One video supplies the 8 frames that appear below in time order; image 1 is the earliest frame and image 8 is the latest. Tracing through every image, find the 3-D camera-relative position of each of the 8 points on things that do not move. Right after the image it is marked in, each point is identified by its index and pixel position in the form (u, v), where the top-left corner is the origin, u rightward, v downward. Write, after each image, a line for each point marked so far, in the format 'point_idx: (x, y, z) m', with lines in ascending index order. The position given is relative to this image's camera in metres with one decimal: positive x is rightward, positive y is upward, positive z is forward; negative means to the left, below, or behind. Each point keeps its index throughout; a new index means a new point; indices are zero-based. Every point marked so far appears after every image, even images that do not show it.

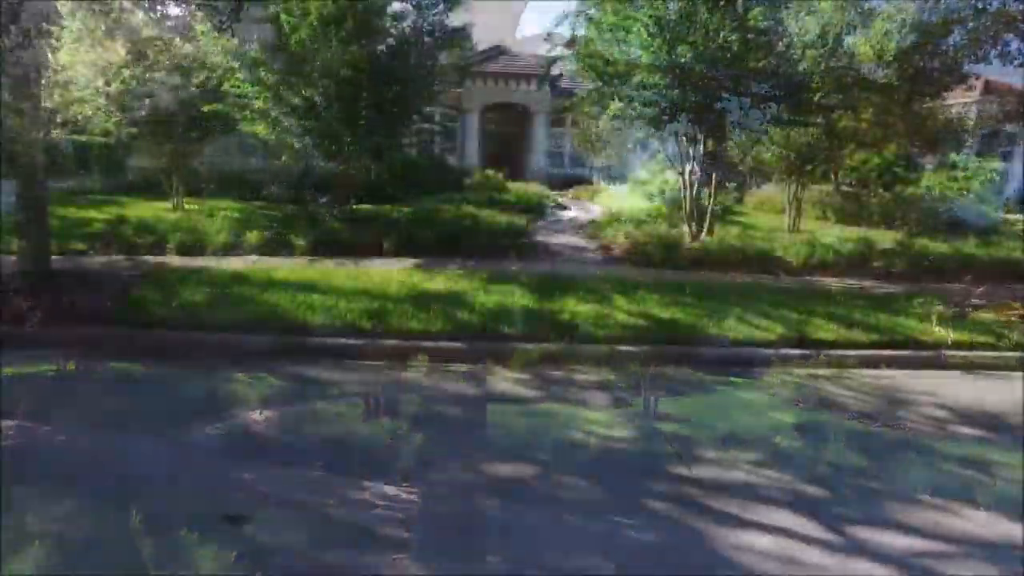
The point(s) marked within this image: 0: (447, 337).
0: (-0.6, -0.4, +6.0) m
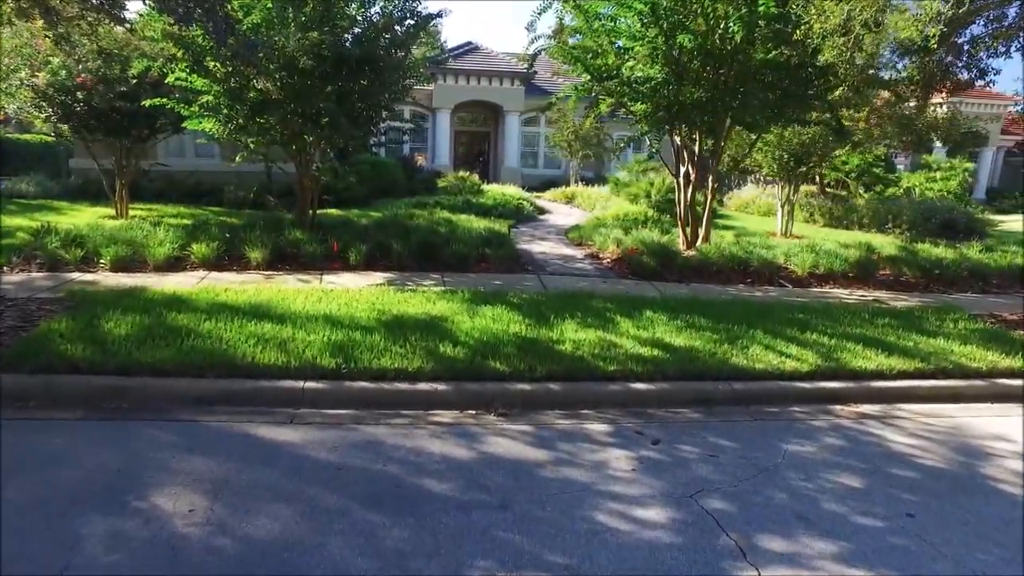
0: (-0.6, -0.7, +5.0) m
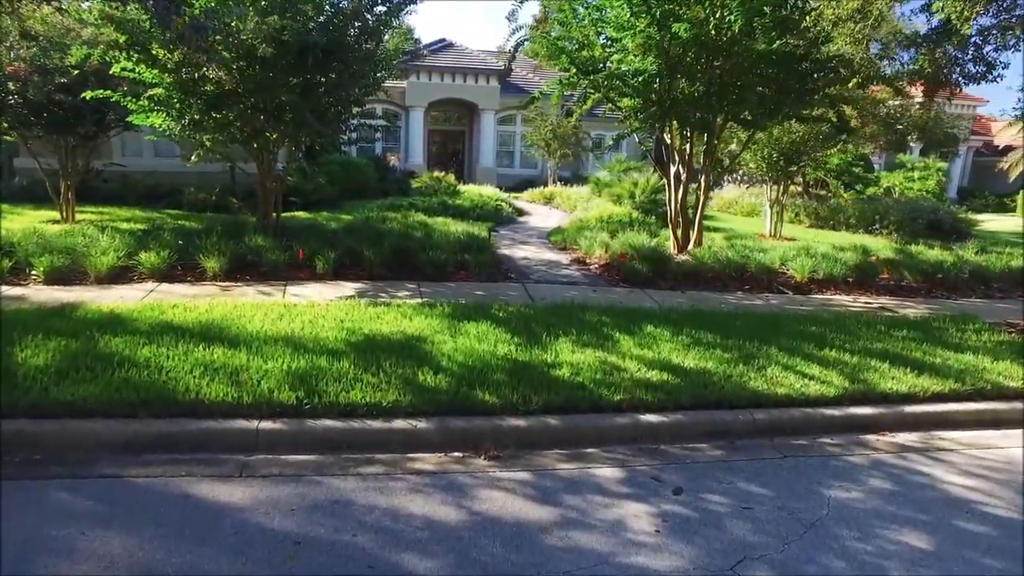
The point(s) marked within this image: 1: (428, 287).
0: (-0.7, -0.8, +4.3) m
1: (-1.0, 0.0, +7.9) m
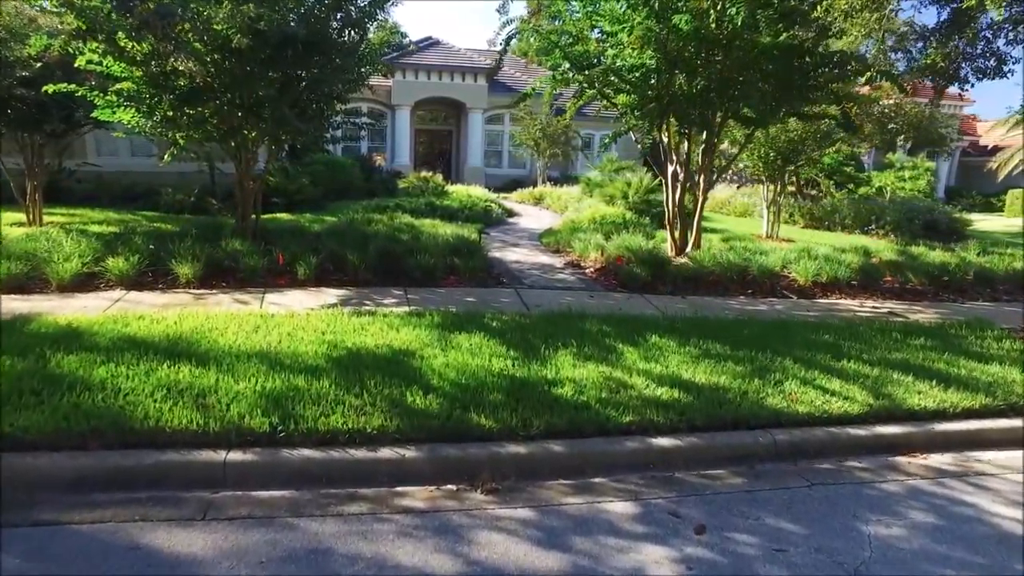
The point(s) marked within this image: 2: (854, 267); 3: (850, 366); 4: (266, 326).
0: (-0.7, -0.9, +3.8) m
1: (-1.1, -0.1, +7.5) m
2: (+4.7, +0.3, +9.4) m
3: (+2.6, -0.6, +5.3) m
4: (-2.0, -0.3, +5.6) m
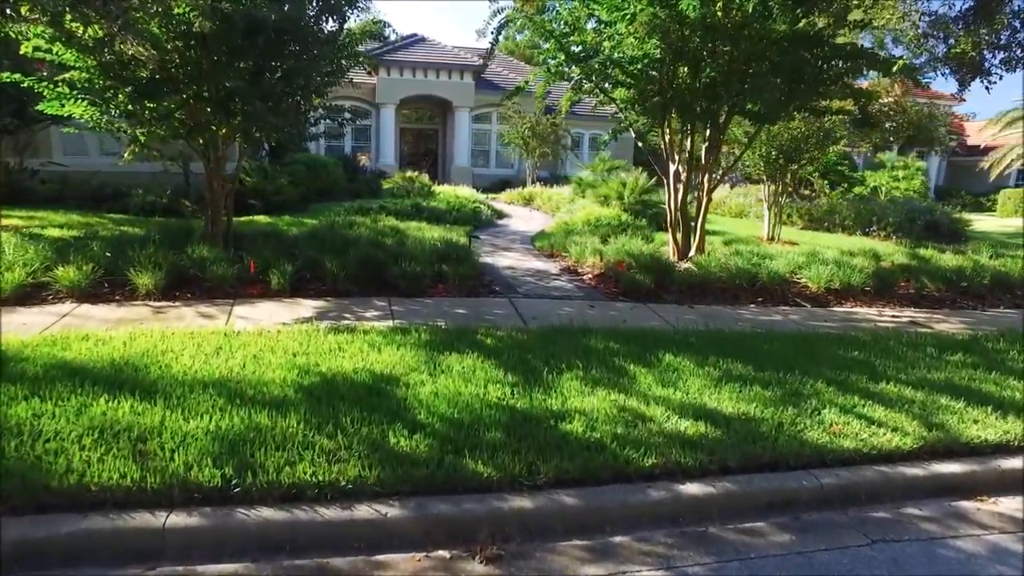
0: (-0.6, -1.0, +3.2) m
1: (-1.1, -0.2, +6.8) m
2: (+4.6, +0.2, +8.8) m
3: (+2.6, -0.7, +4.7) m
4: (-2.0, -0.4, +4.9) m
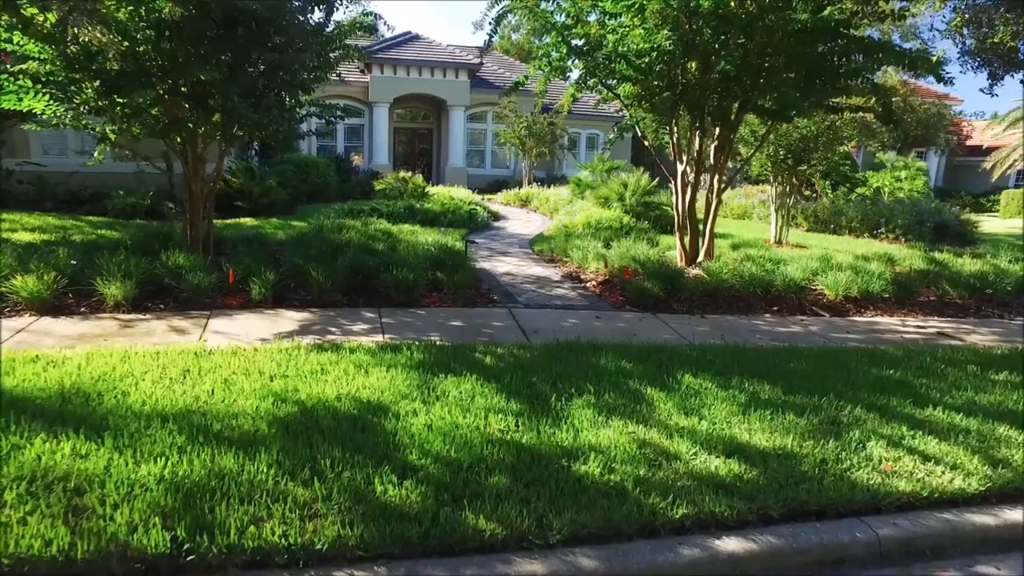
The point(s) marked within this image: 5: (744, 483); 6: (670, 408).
0: (-0.6, -1.1, +2.7) m
1: (-1.1, -0.3, +6.3) m
2: (+4.6, +0.1, +8.3) m
3: (+2.6, -0.8, +4.2) m
4: (-2.0, -0.5, +4.4) m
5: (+1.1, -0.9, +3.3) m
6: (+1.0, -0.7, +4.2) m
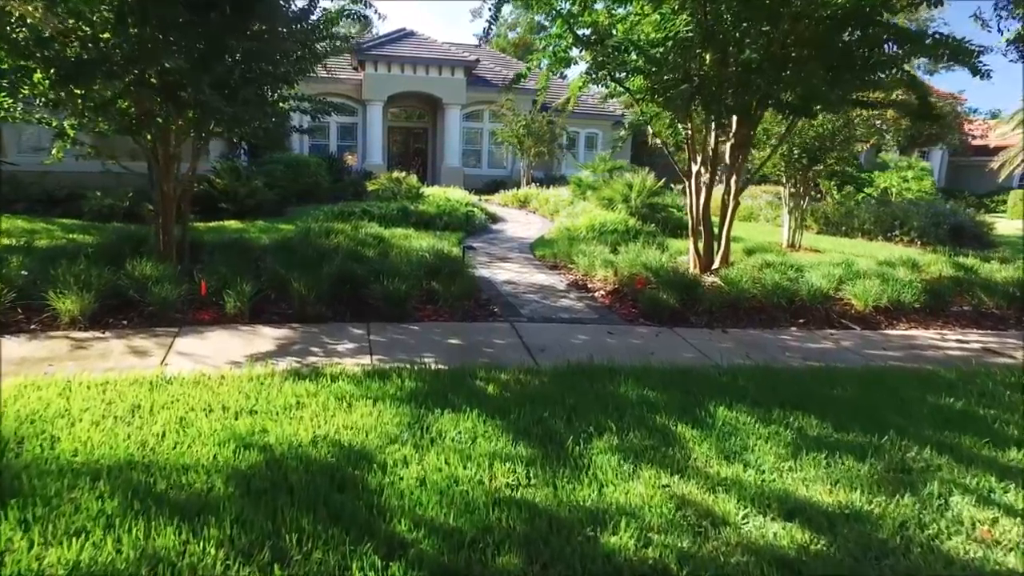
0: (-0.6, -1.2, +2.0) m
1: (-1.1, -0.4, +5.7) m
2: (+4.6, 0.0, +7.7) m
3: (+2.7, -0.9, +3.5) m
4: (-2.0, -0.6, +3.7) m
5: (+1.2, -1.1, +2.7) m
6: (+1.0, -0.8, +3.5) m
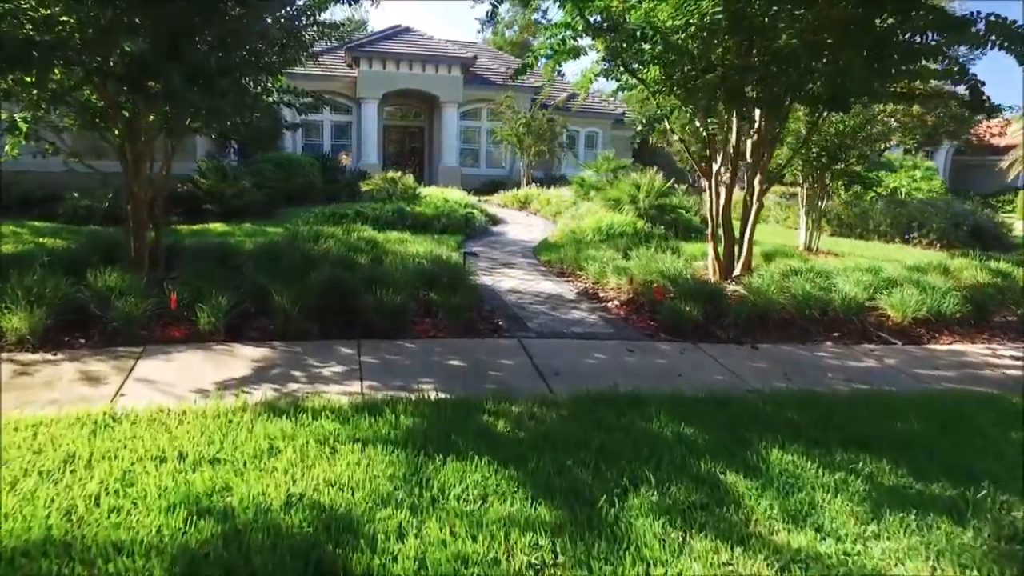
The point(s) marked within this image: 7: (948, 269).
0: (-0.5, -1.3, +1.3) m
1: (-1.0, -0.5, +5.0) m
2: (+4.7, -0.1, +7.1) m
3: (+2.8, -1.0, +2.9) m
4: (-1.9, -0.7, +3.1) m
5: (+1.3, -1.2, +2.0) m
6: (+1.1, -0.9, +2.9) m
7: (+5.8, +0.3, +8.9) m
